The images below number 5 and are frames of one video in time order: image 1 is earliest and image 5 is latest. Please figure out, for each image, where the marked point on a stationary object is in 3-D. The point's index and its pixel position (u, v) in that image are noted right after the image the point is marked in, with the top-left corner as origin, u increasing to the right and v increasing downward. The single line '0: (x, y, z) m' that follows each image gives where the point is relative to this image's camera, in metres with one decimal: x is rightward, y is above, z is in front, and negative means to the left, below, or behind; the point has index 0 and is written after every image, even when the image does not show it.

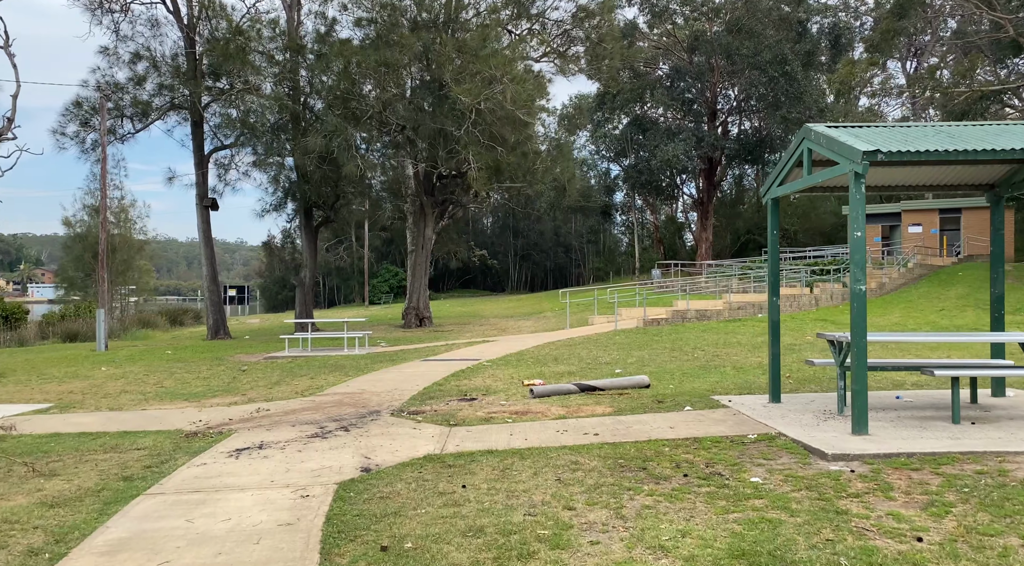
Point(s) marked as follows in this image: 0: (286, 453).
0: (-1.9, -1.4, +6.7) m
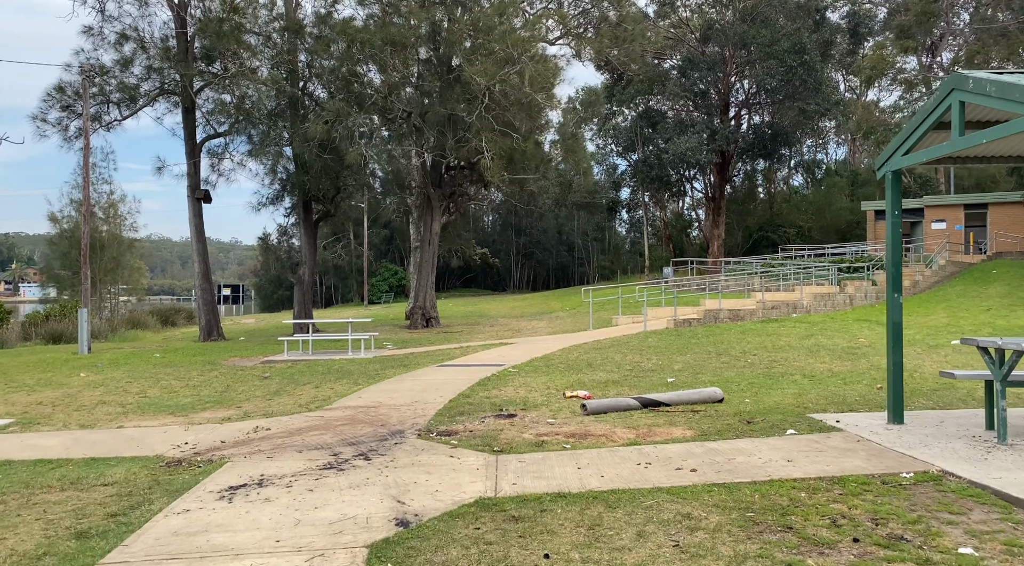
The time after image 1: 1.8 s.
0: (-1.4, -1.4, +5.2) m
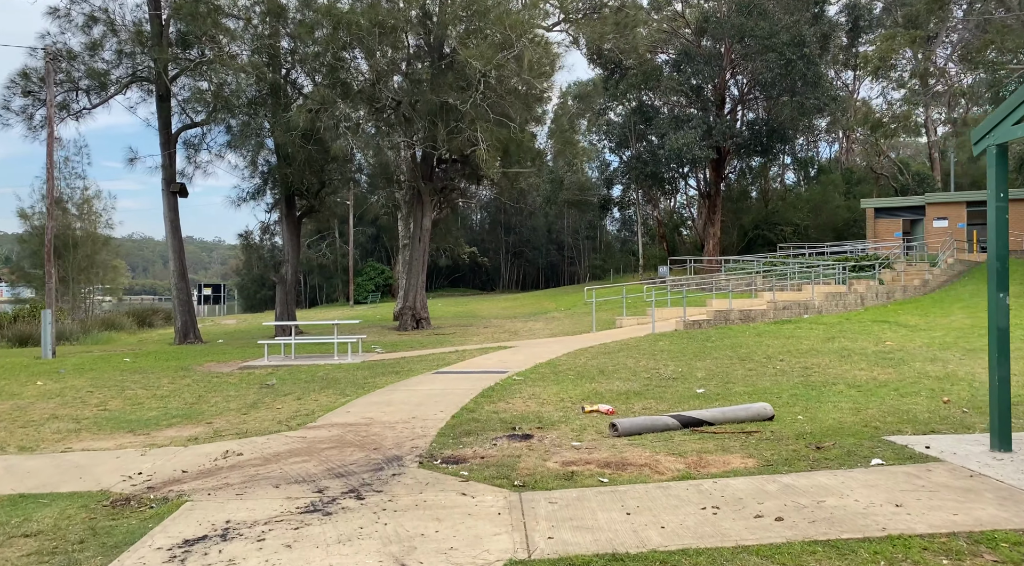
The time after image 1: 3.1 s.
0: (-1.3, -1.4, +4.1) m
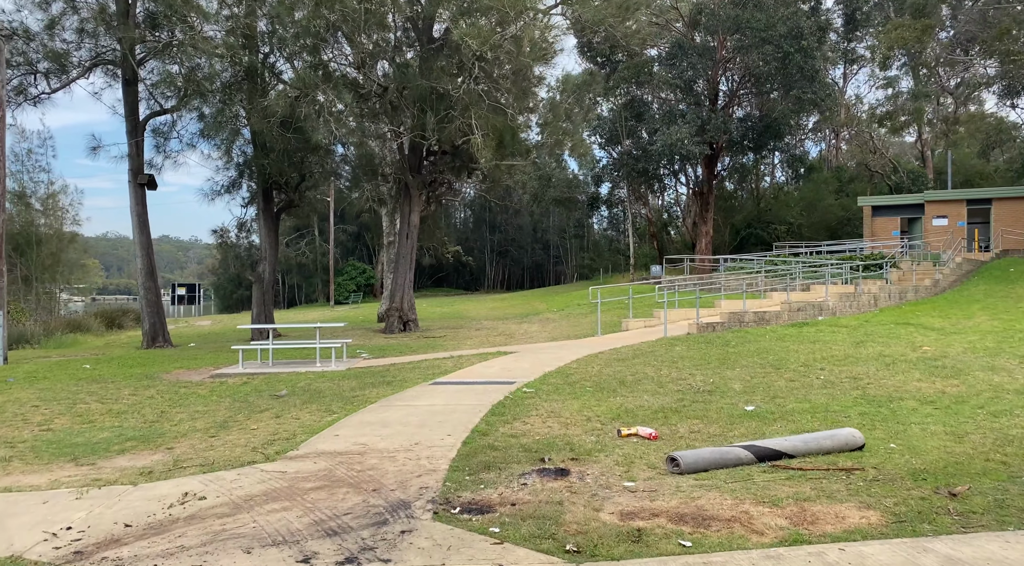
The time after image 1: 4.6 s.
0: (-1.0, -1.4, +2.7) m
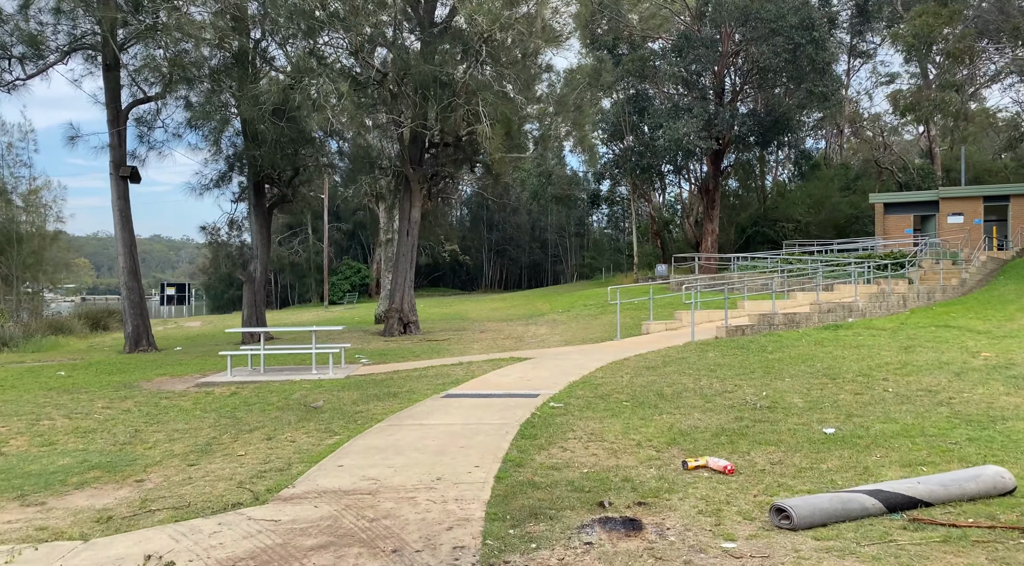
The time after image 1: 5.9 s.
0: (-0.6, -1.4, +1.5) m
